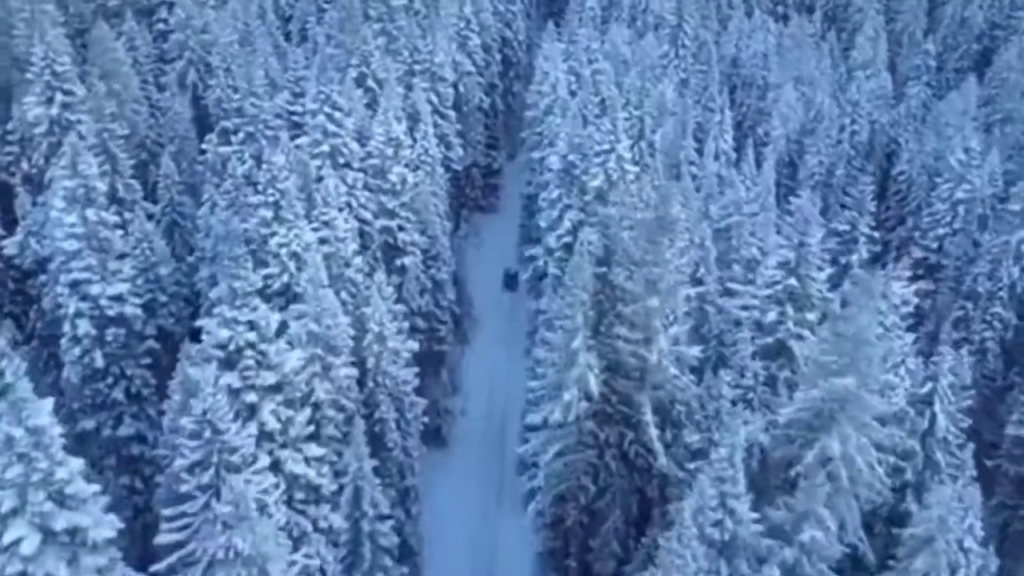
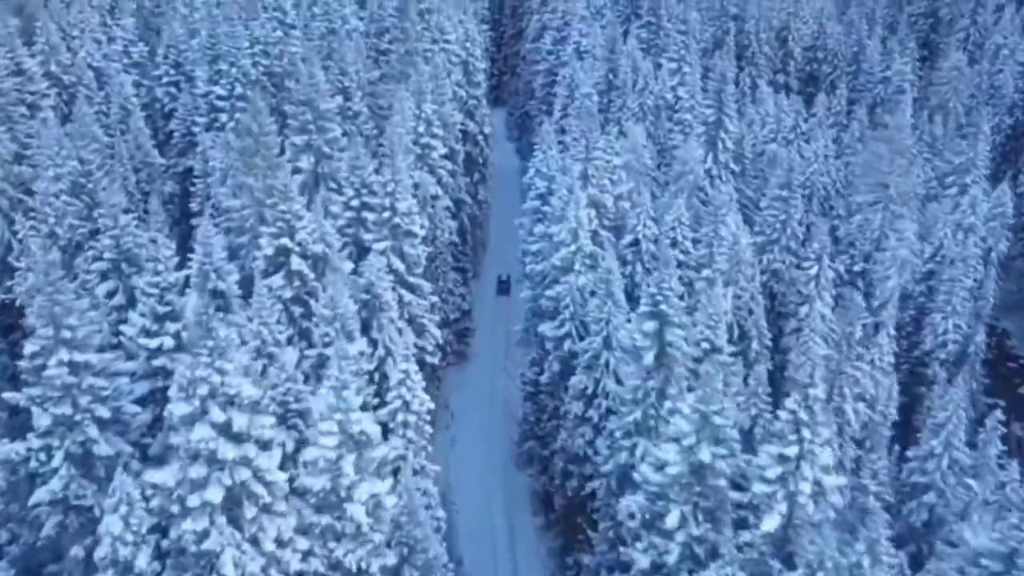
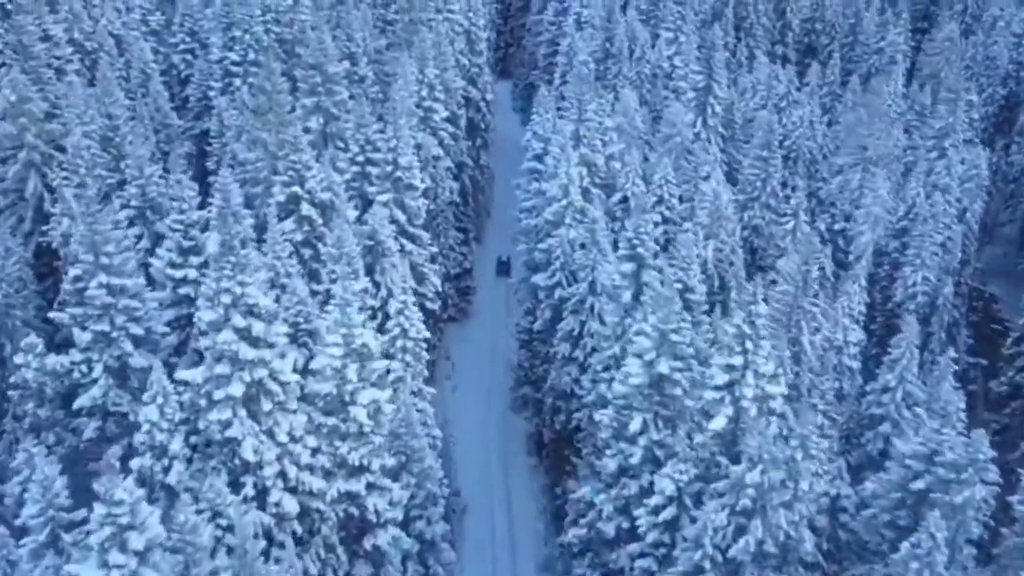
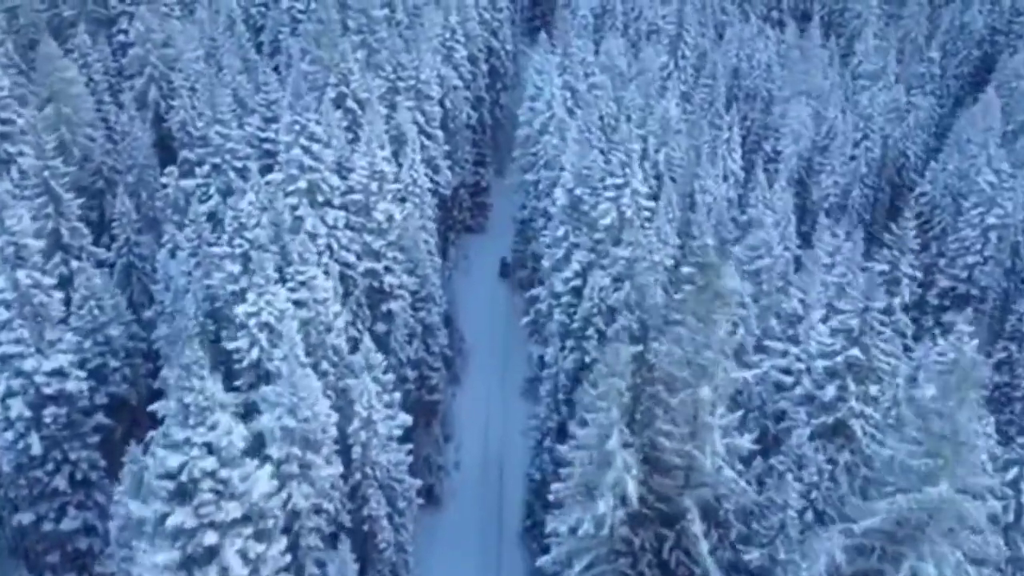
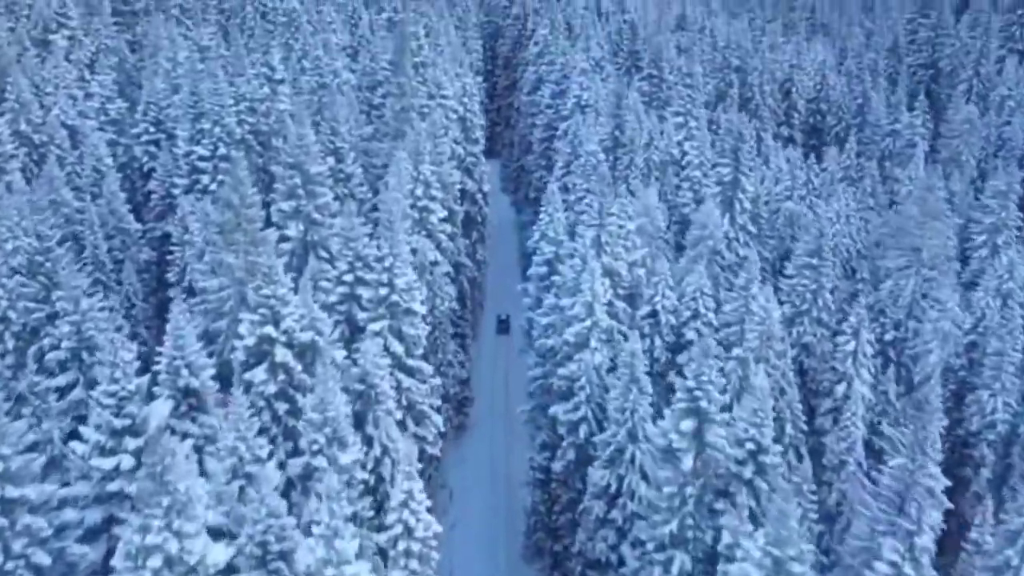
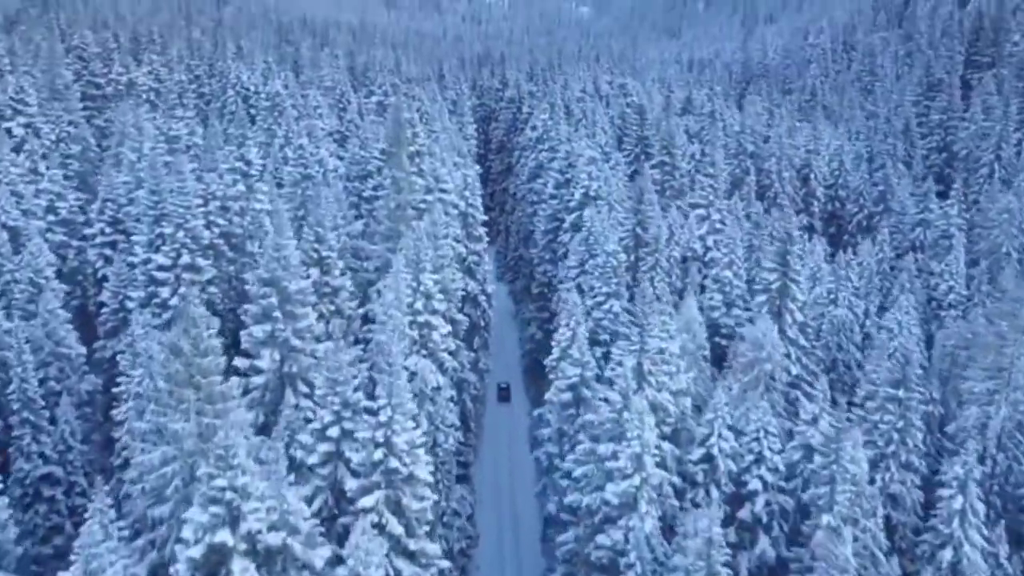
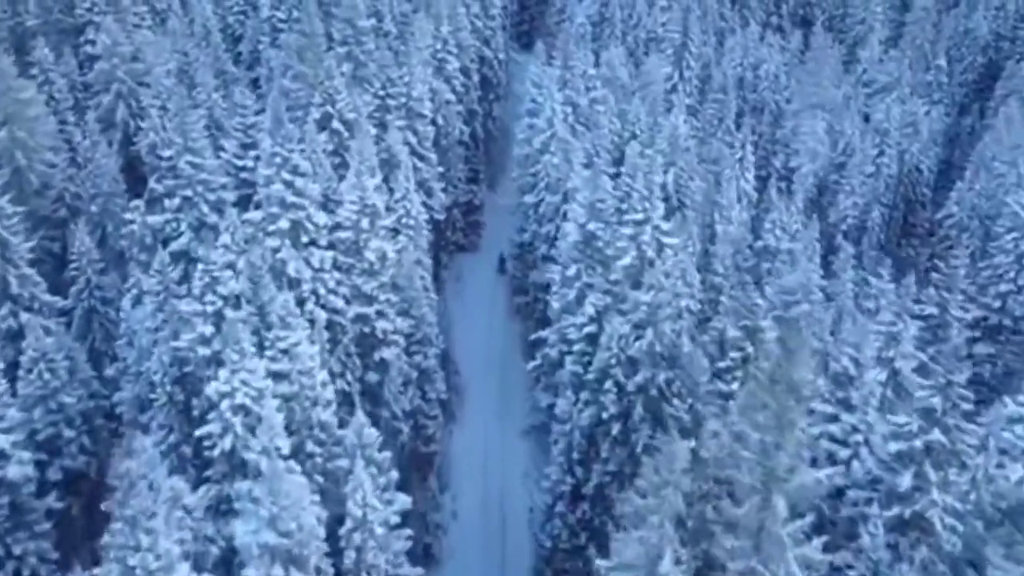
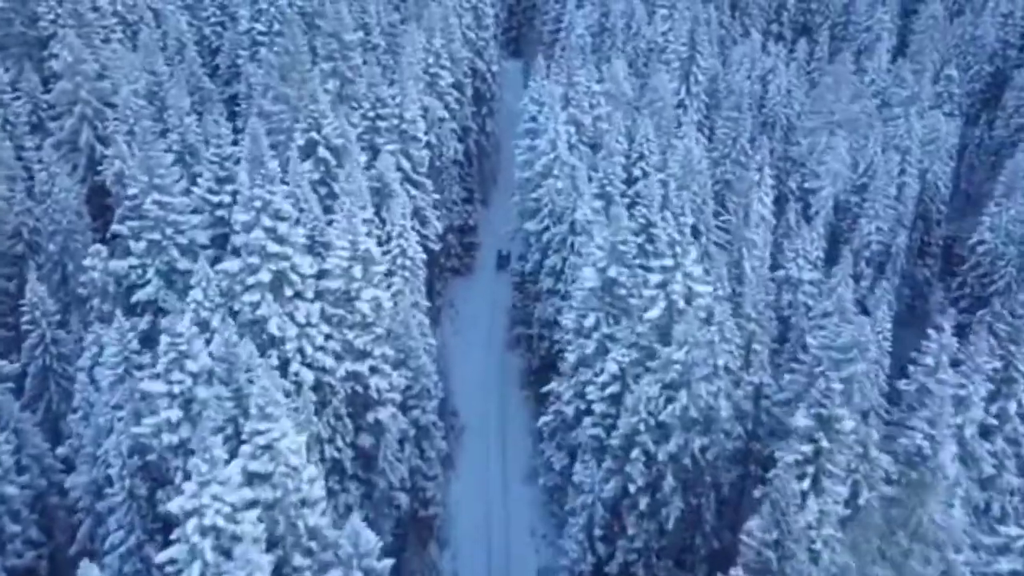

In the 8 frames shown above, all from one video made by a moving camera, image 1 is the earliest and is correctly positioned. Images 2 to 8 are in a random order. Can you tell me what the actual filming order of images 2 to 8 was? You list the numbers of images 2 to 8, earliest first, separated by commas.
4, 7, 8, 3, 2, 5, 6
